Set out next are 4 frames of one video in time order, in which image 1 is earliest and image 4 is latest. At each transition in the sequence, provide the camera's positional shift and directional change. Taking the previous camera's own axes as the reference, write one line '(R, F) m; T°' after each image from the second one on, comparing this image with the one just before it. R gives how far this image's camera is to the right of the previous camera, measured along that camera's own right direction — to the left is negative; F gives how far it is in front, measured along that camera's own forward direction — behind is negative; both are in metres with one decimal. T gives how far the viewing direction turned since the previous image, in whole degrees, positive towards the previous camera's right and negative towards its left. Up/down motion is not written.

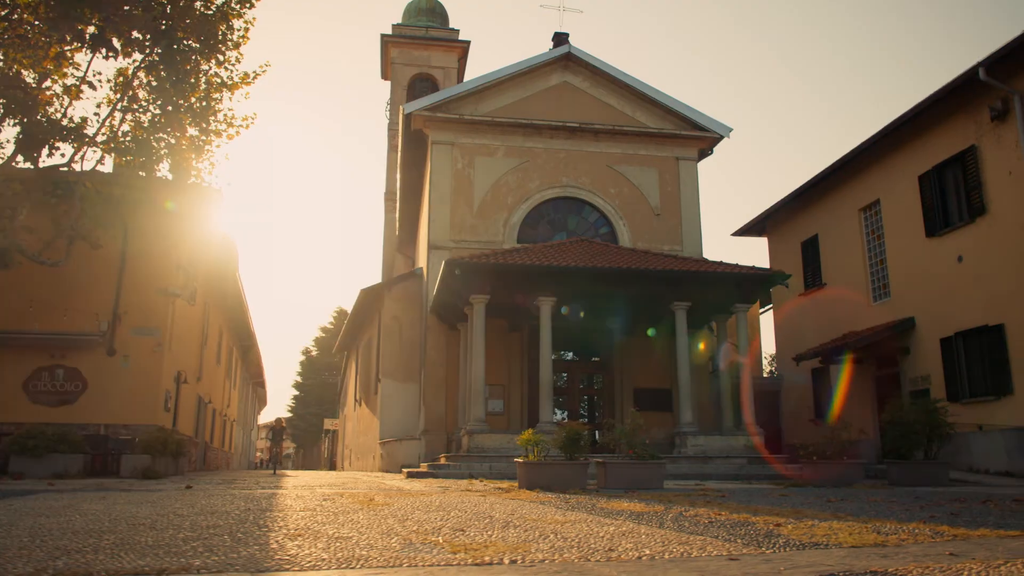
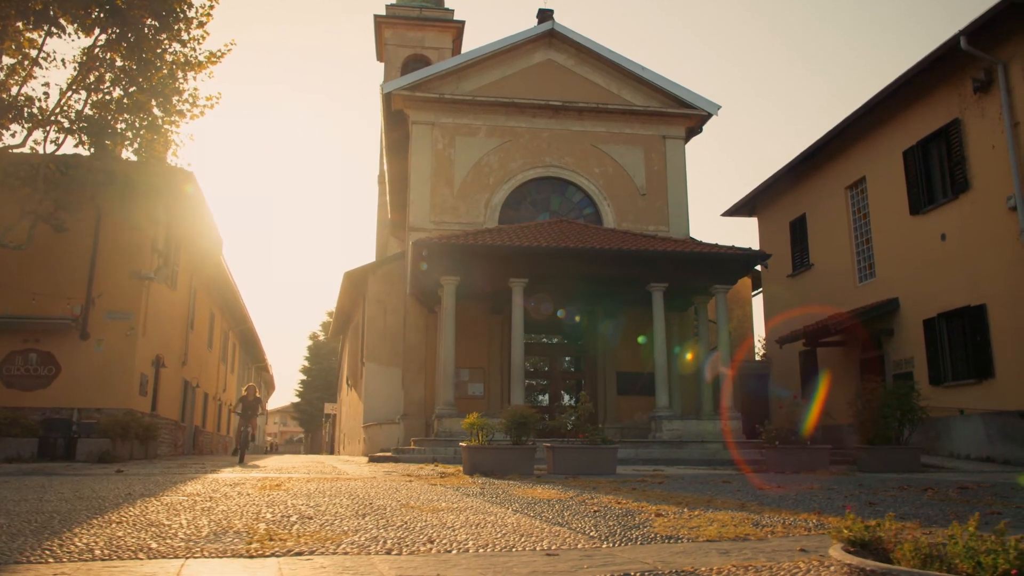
(+1.1, +0.3) m; -2°
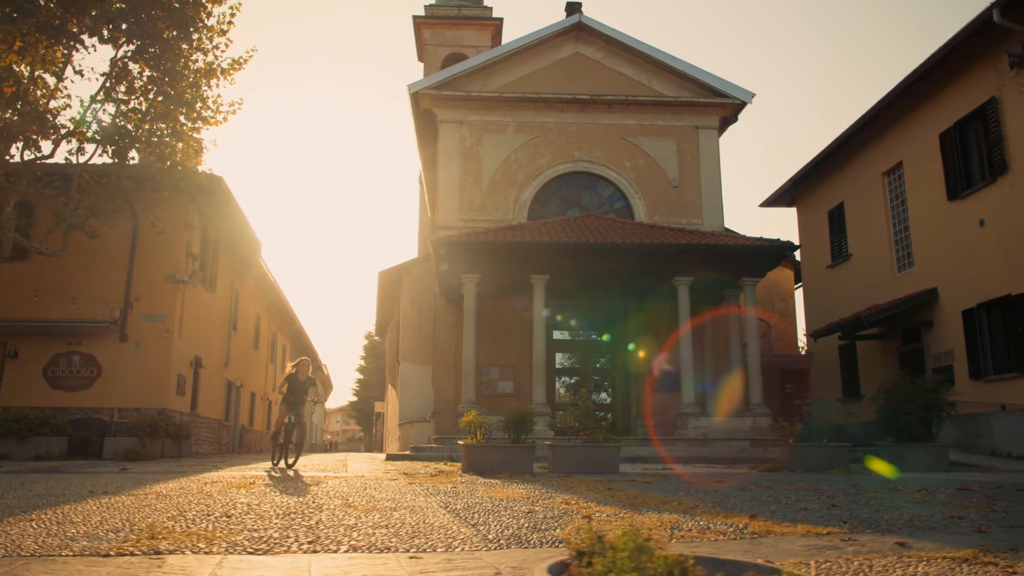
(+0.9, +0.2) m; -5°
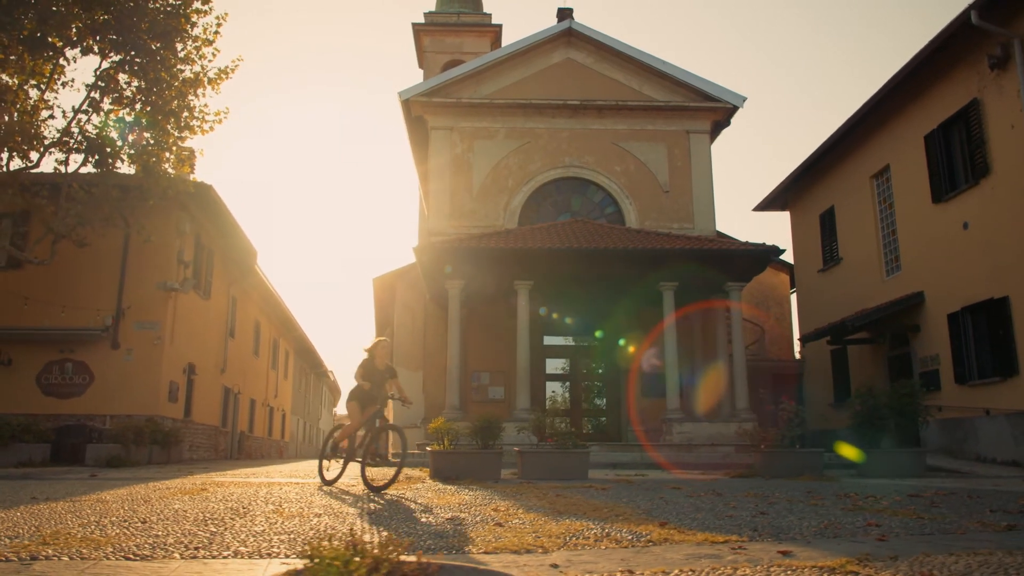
(+0.7, 0.0) m; -1°
